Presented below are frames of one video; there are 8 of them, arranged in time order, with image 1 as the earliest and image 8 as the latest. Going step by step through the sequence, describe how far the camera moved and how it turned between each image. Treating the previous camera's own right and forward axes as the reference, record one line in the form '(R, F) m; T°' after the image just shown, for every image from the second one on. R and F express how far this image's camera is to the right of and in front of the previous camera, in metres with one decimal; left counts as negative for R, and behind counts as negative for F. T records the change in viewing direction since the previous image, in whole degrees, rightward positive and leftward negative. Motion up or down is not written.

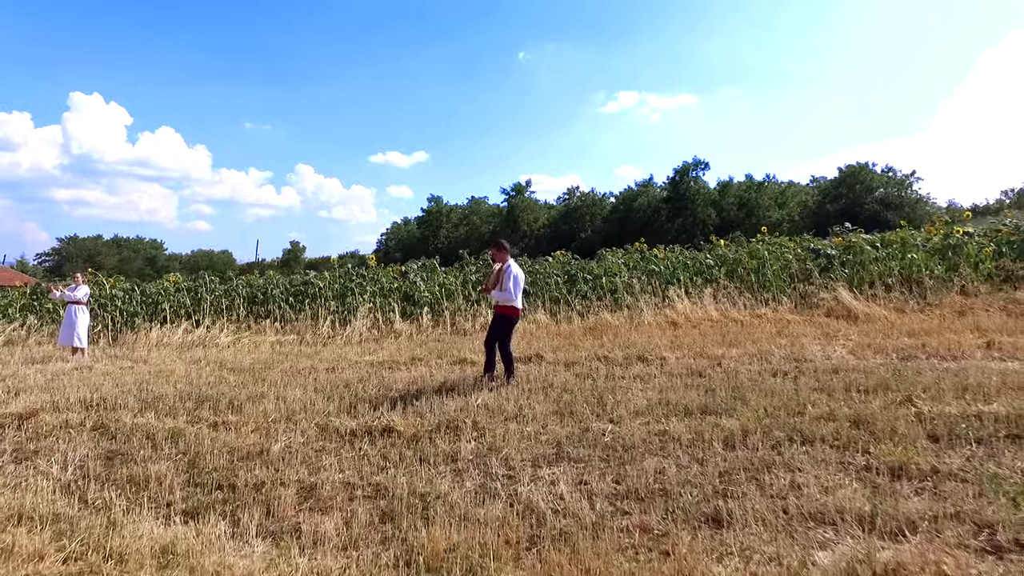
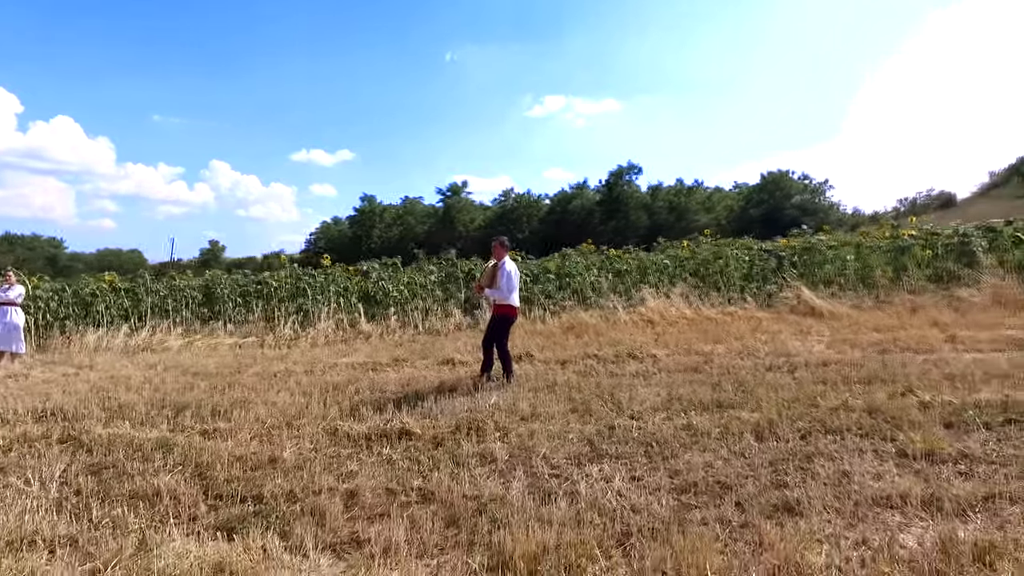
(-0.8, +0.1) m; +7°
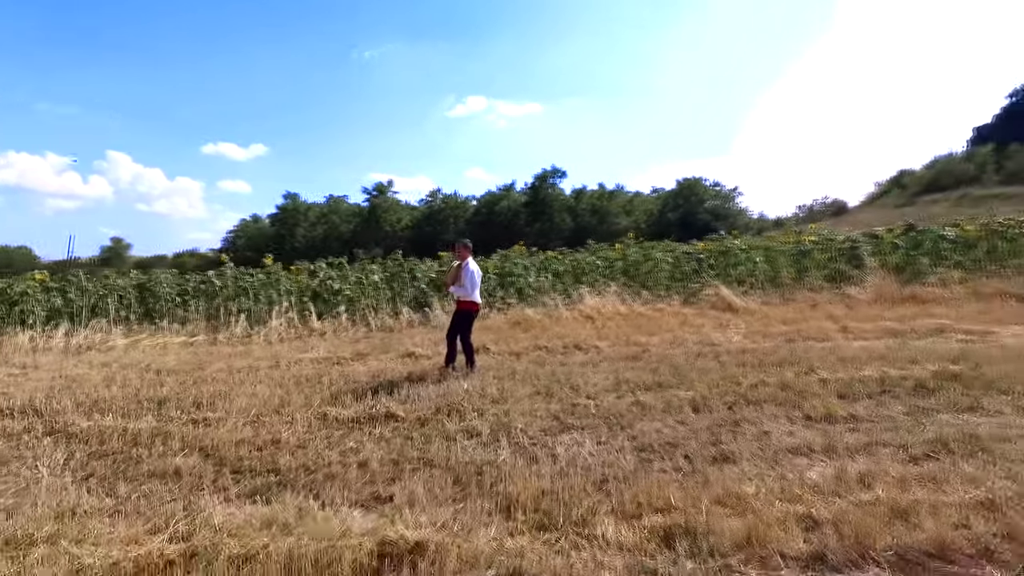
(-0.5, -0.7) m; +7°
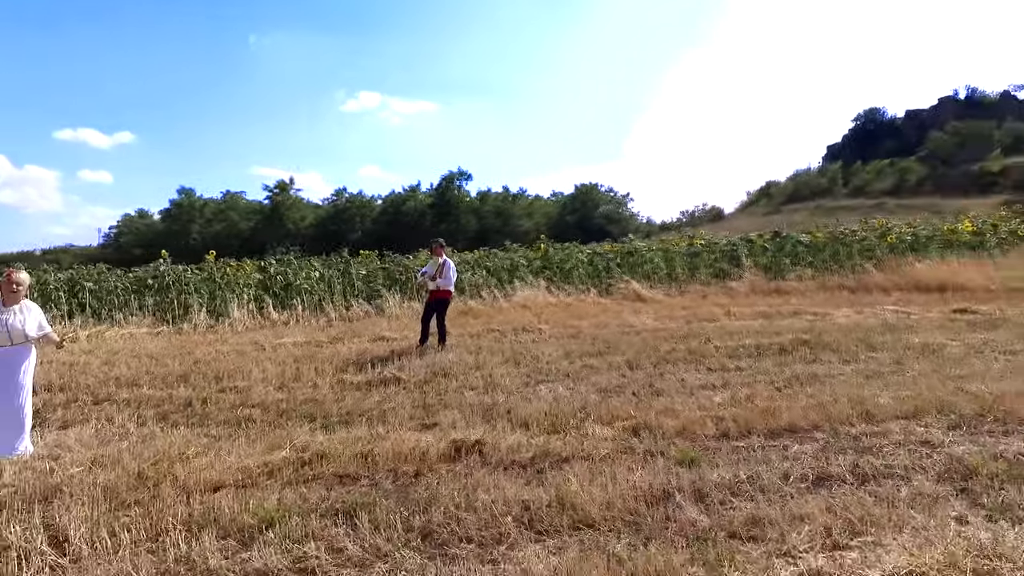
(-1.0, -1.6) m; +10°
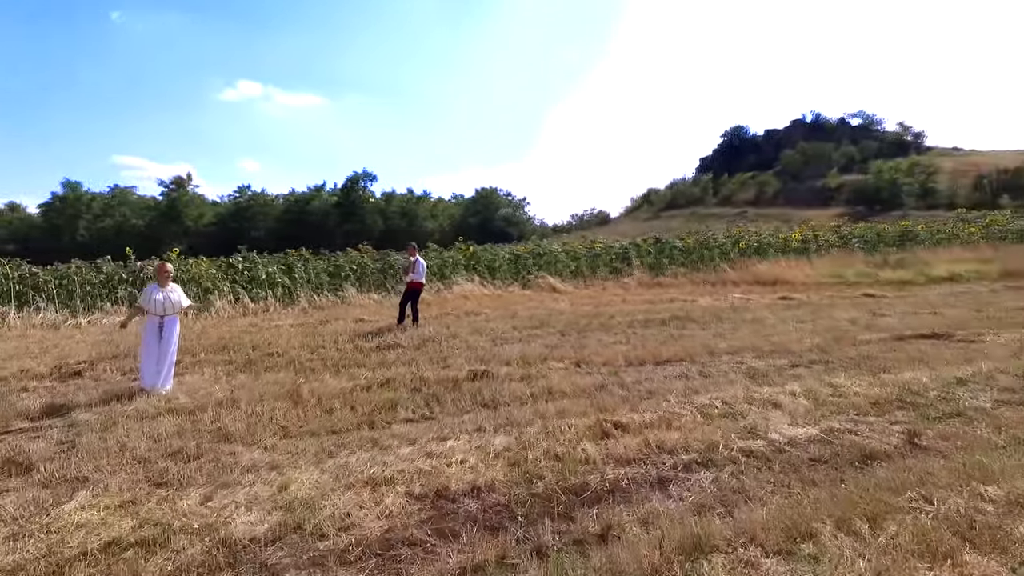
(-1.3, -2.8) m; +10°
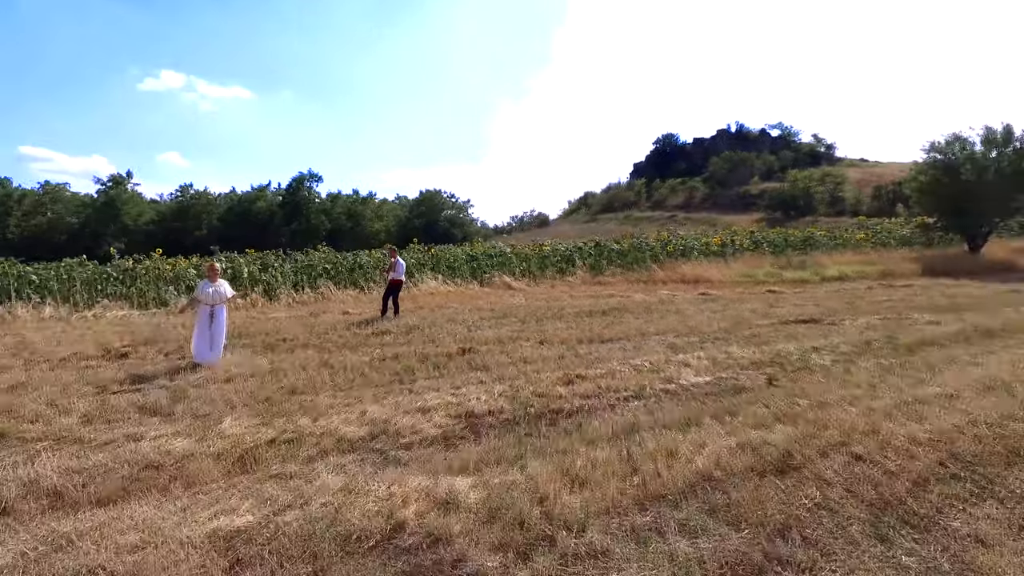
(-0.7, -2.1) m; +6°
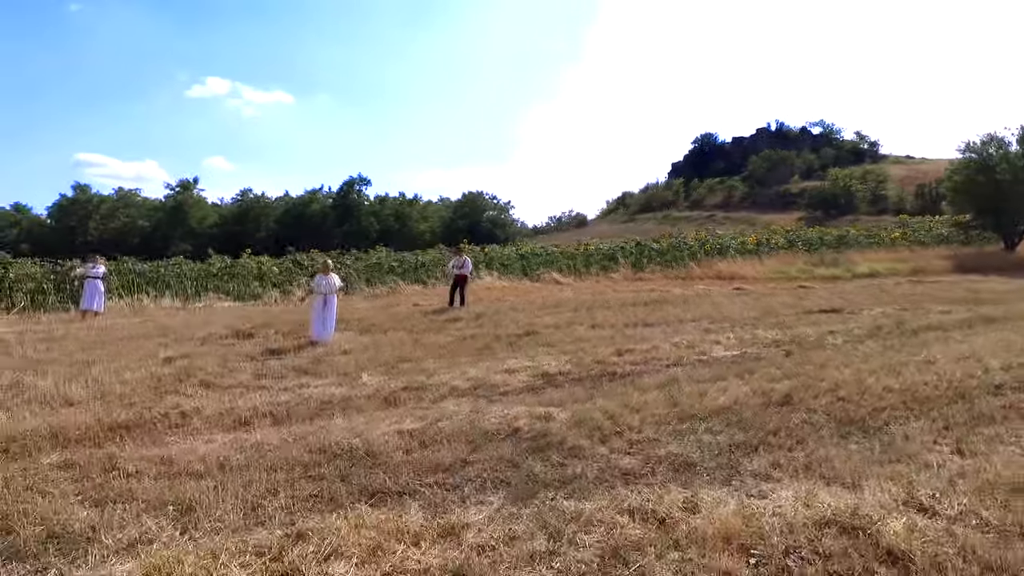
(-0.4, -1.8) m; -3°
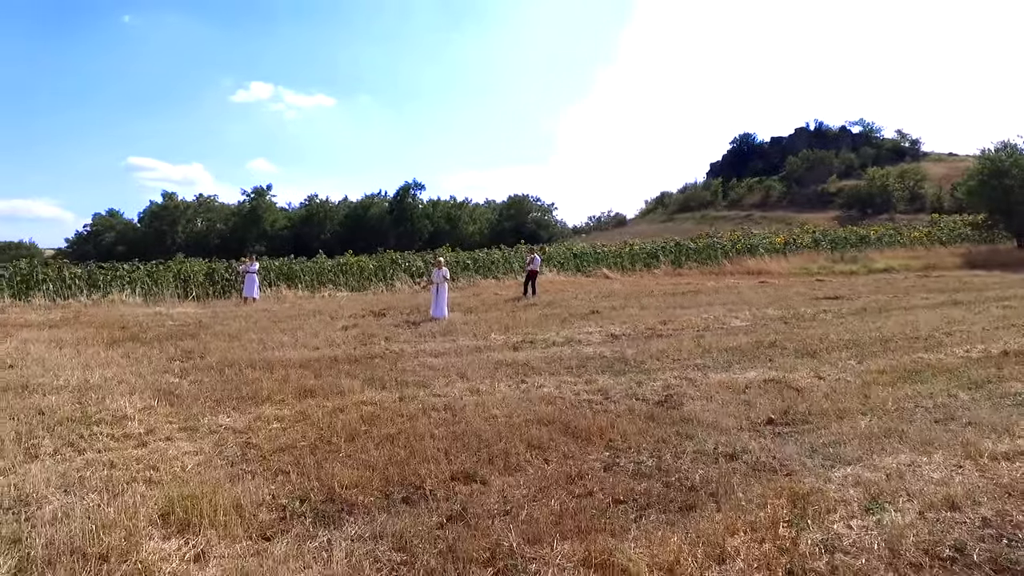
(-0.8, -3.8) m; -3°
